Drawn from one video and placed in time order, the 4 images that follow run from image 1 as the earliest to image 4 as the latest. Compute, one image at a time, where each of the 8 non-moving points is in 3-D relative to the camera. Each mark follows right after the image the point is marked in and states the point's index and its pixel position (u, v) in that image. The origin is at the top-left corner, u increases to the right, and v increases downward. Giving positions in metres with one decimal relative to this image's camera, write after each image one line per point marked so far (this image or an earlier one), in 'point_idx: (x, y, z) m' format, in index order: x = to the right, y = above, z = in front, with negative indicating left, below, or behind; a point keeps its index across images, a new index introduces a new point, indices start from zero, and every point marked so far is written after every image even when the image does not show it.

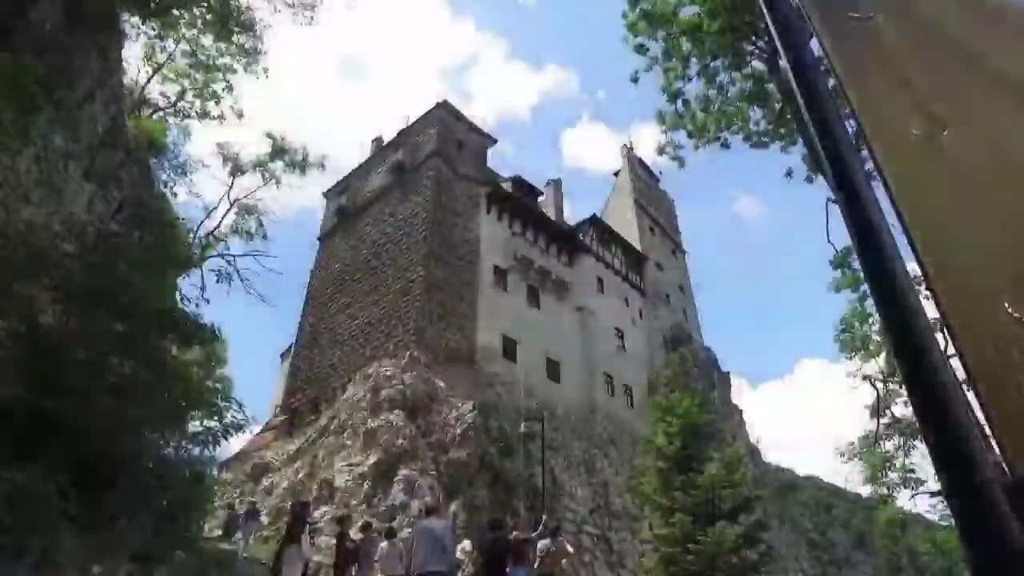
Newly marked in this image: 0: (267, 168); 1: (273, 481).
0: (-5.5, +2.7, +16.0) m
1: (-6.6, -5.3, +19.6) m
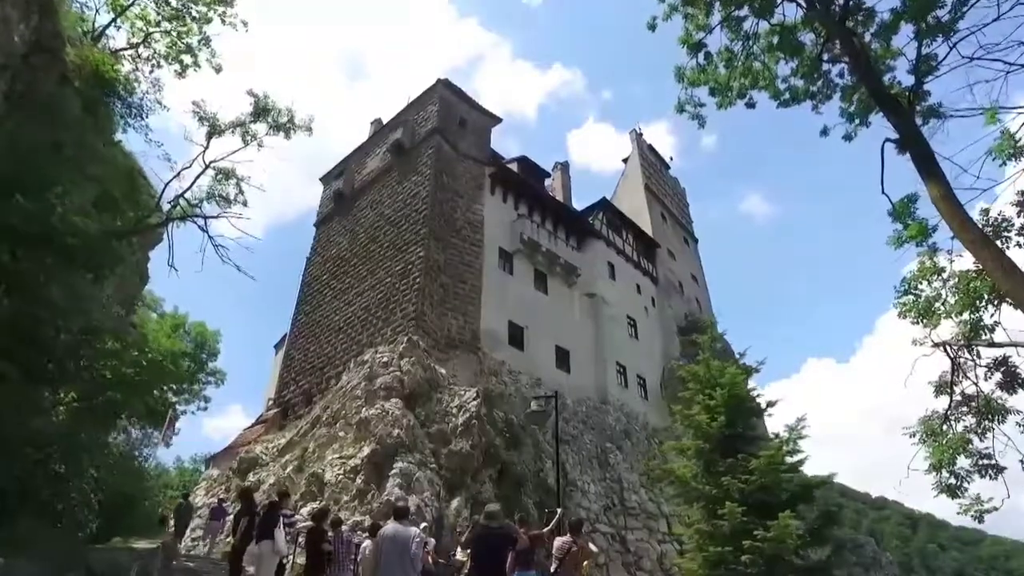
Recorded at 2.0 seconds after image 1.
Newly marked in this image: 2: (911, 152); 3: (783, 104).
0: (-5.4, +3.3, +14.5) m
1: (-6.5, -4.8, +18.1) m
2: (+4.8, +1.6, +8.5) m
3: (+5.9, +4.0, +15.4) m
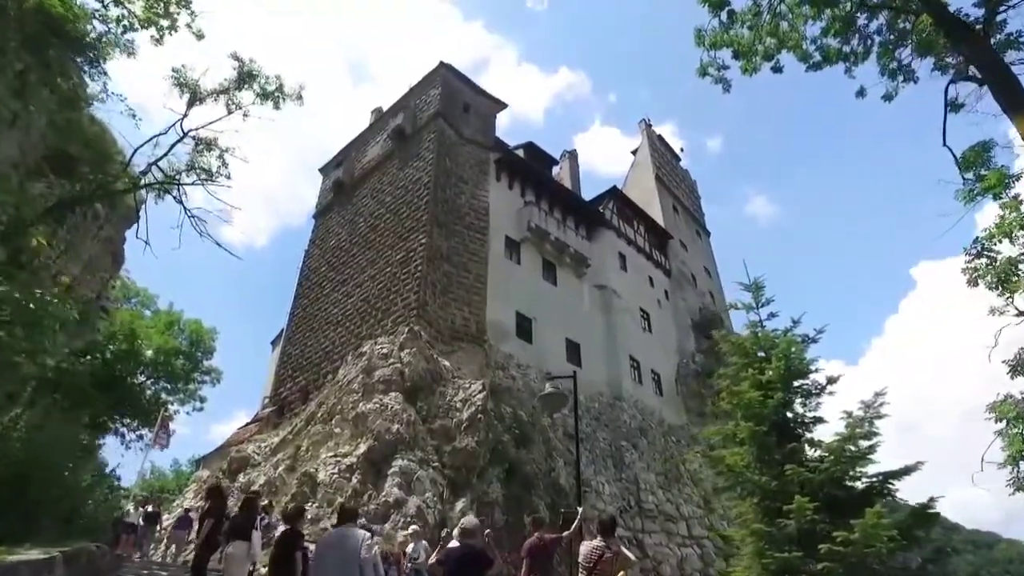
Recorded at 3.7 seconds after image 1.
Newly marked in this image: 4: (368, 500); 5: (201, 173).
0: (-5.3, +3.6, +13.3) m
1: (-6.2, -4.5, +16.8) m
2: (+4.9, +2.1, +7.2) m
3: (+6.1, +4.4, +14.1) m
4: (-2.9, -4.2, +14.2) m
5: (-5.5, +2.0, +12.6) m
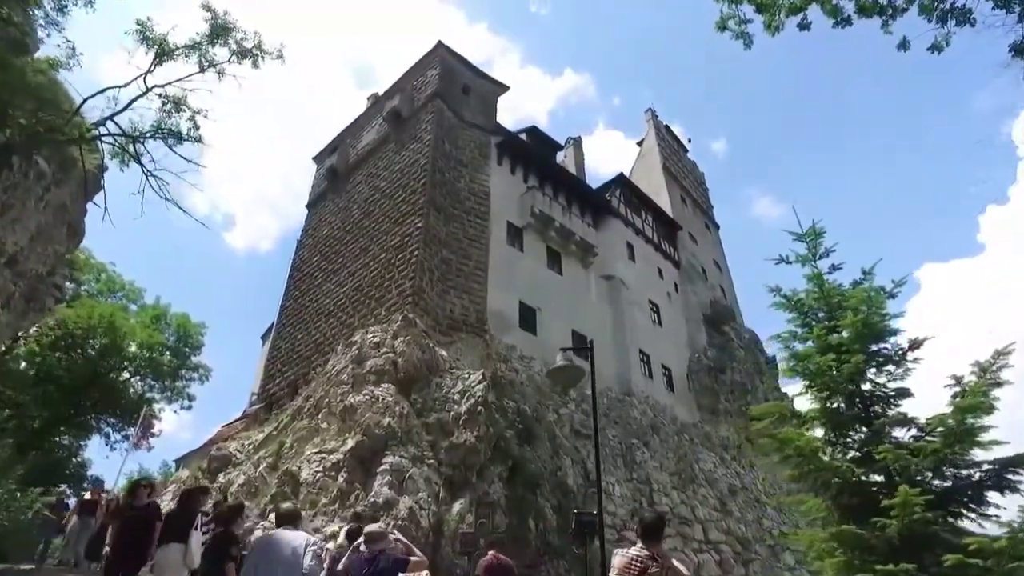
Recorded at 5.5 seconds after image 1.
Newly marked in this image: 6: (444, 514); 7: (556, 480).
0: (-5.2, +4.0, +12.0) m
1: (-6.2, -4.1, +15.5) m
2: (+4.9, +2.5, +5.9) m
3: (+6.1, +4.8, +12.8) m
4: (-2.8, -3.9, +12.8) m
5: (-5.5, +2.4, +11.3) m
6: (-1.3, -4.2, +13.2) m
7: (+1.0, -4.3, +16.0) m
